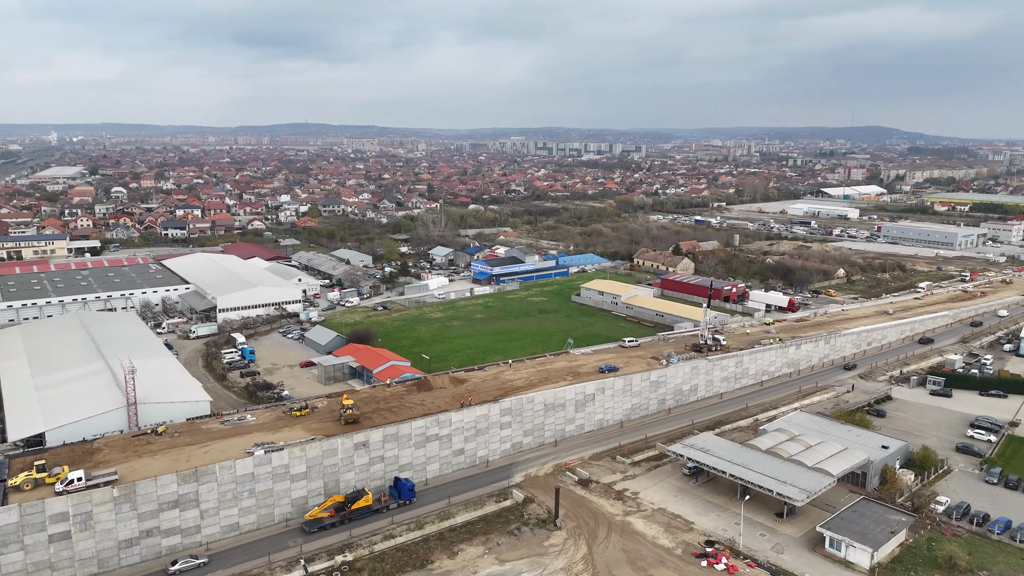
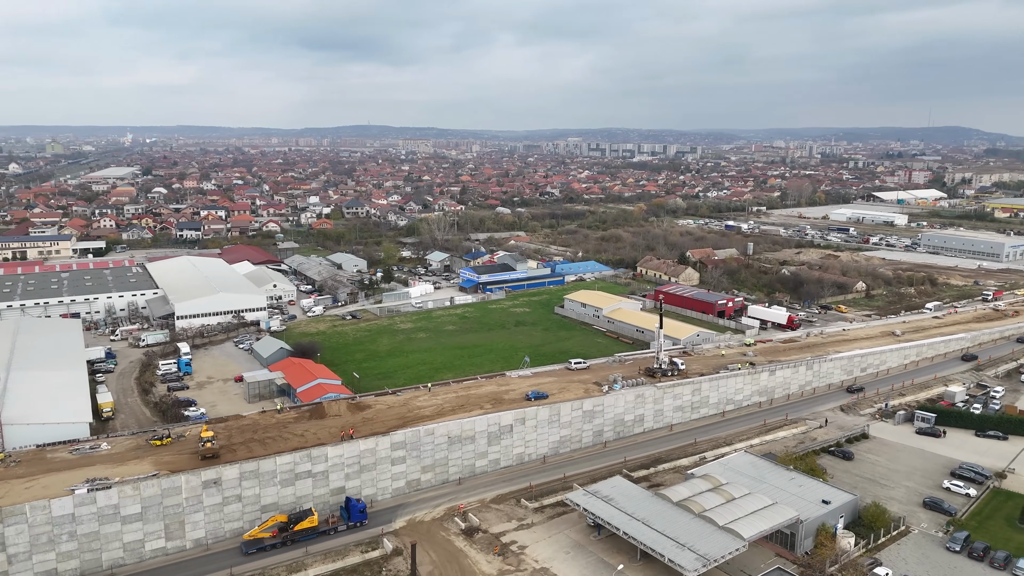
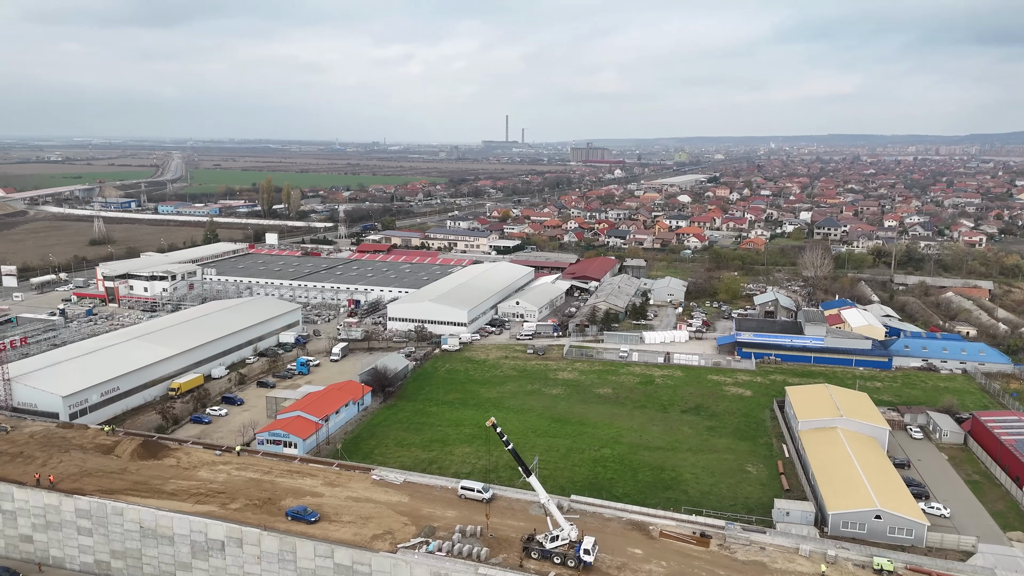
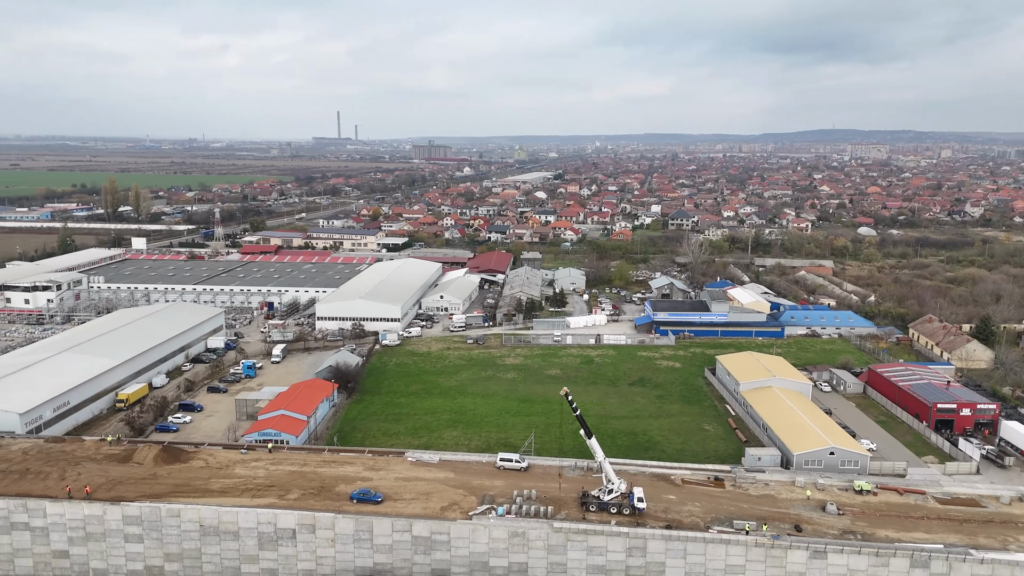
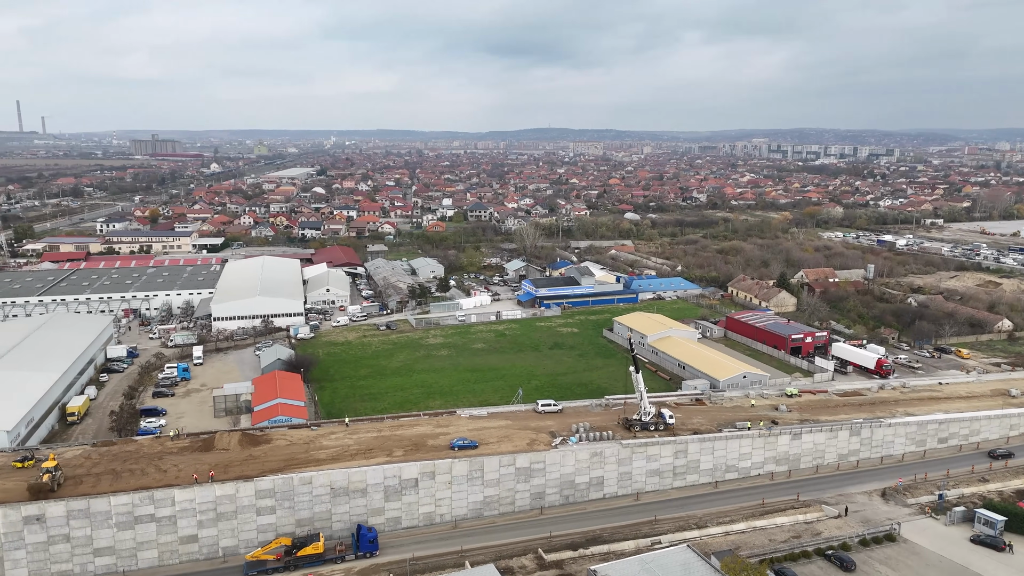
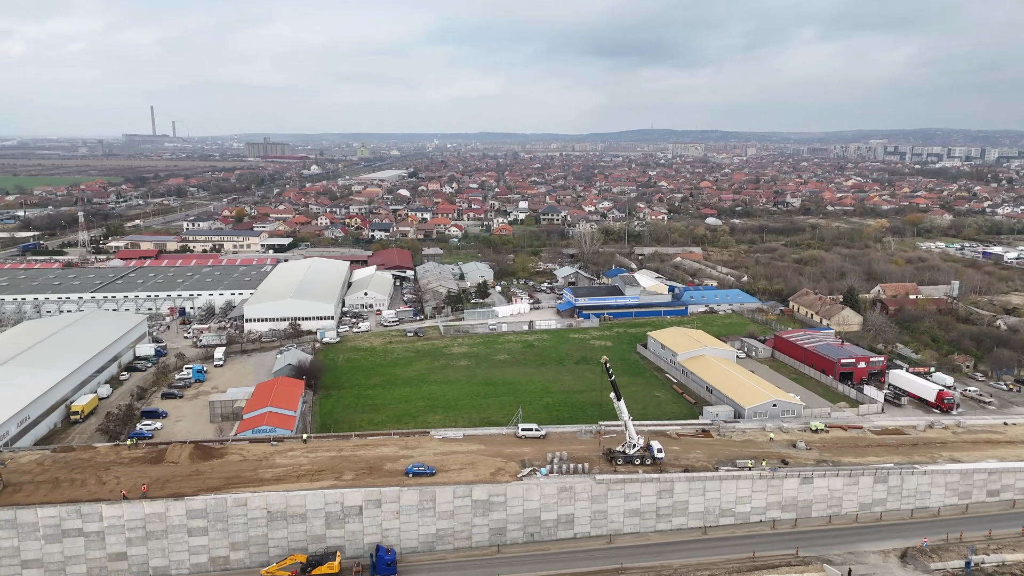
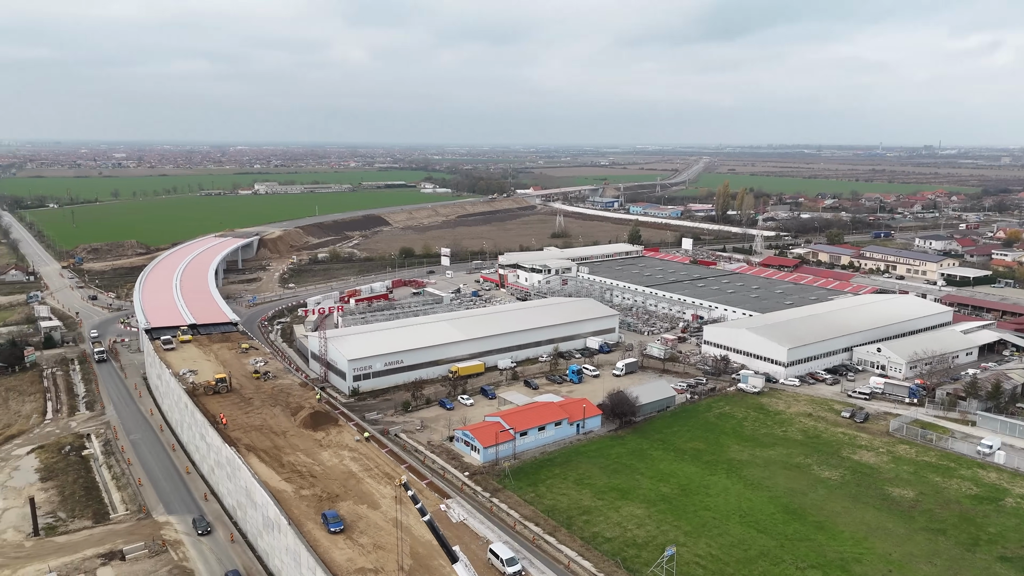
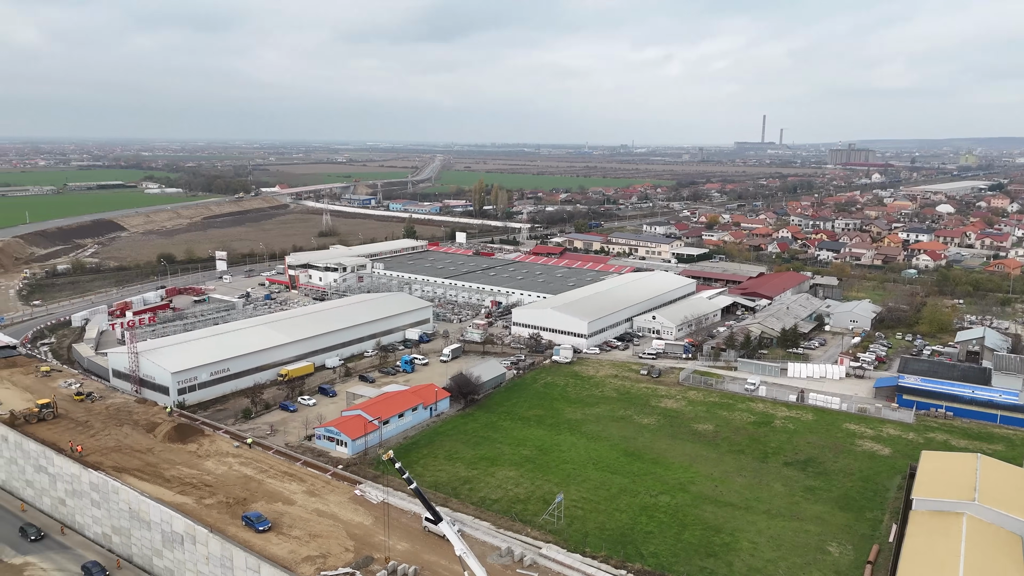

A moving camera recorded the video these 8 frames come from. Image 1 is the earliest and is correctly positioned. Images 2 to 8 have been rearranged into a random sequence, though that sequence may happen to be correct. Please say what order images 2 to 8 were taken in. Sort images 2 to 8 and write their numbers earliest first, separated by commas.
2, 5, 6, 4, 3, 8, 7
